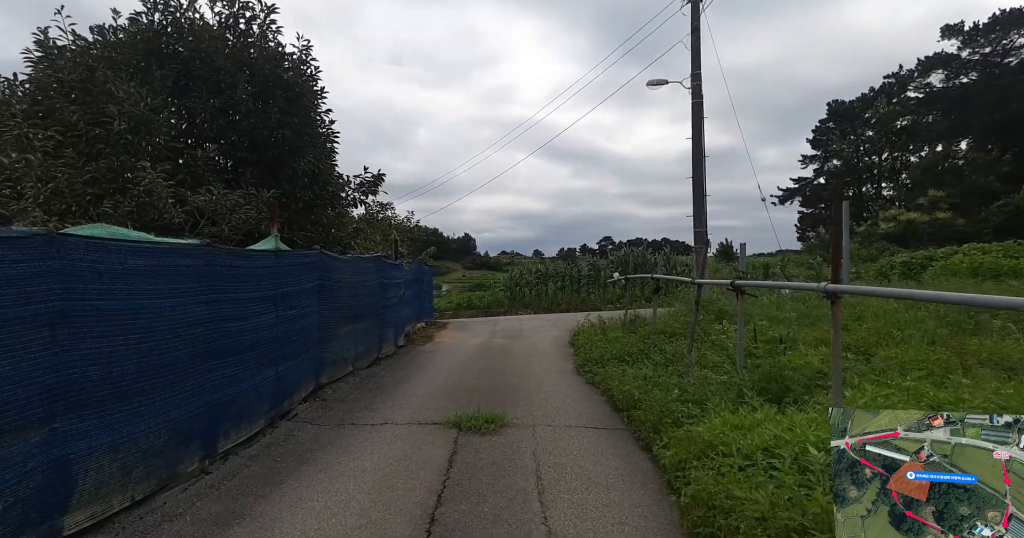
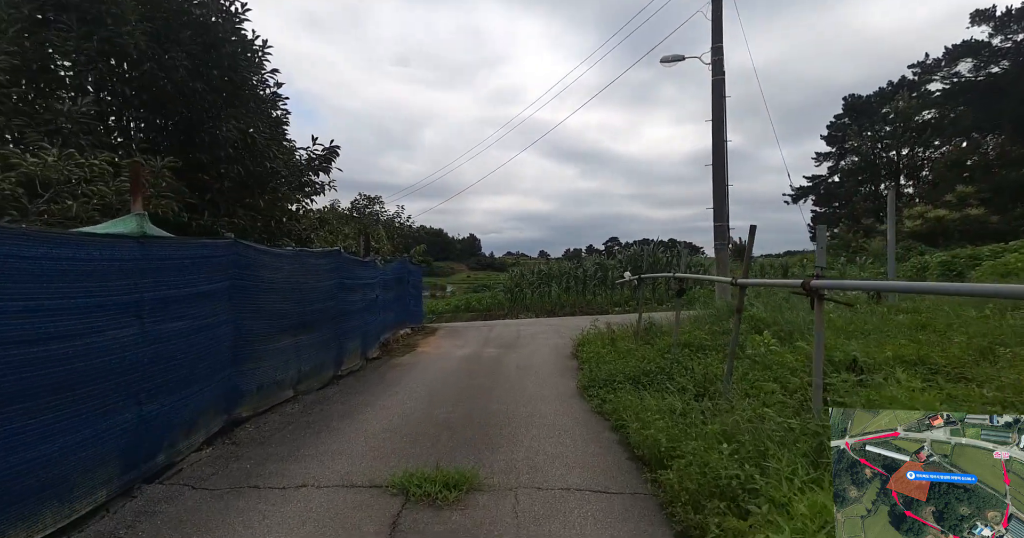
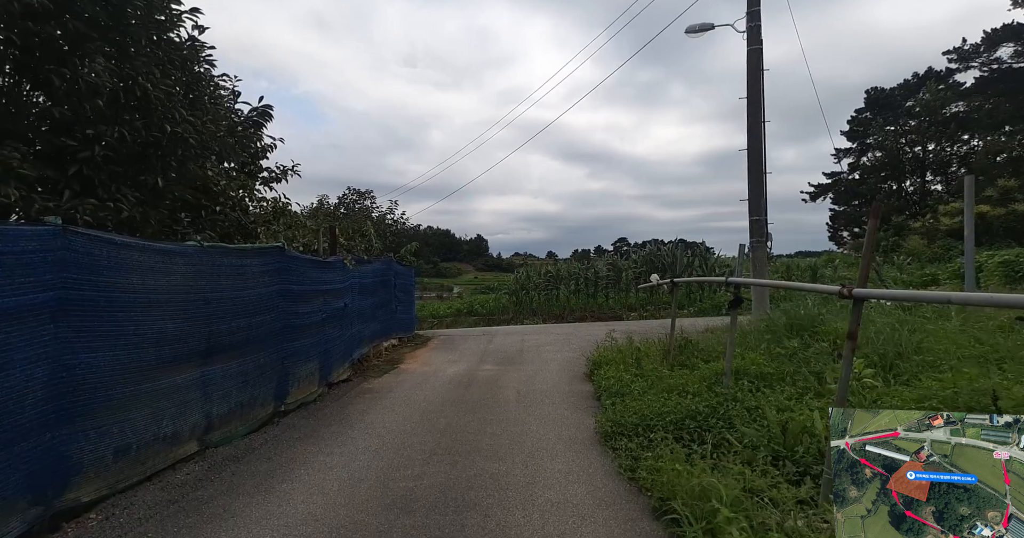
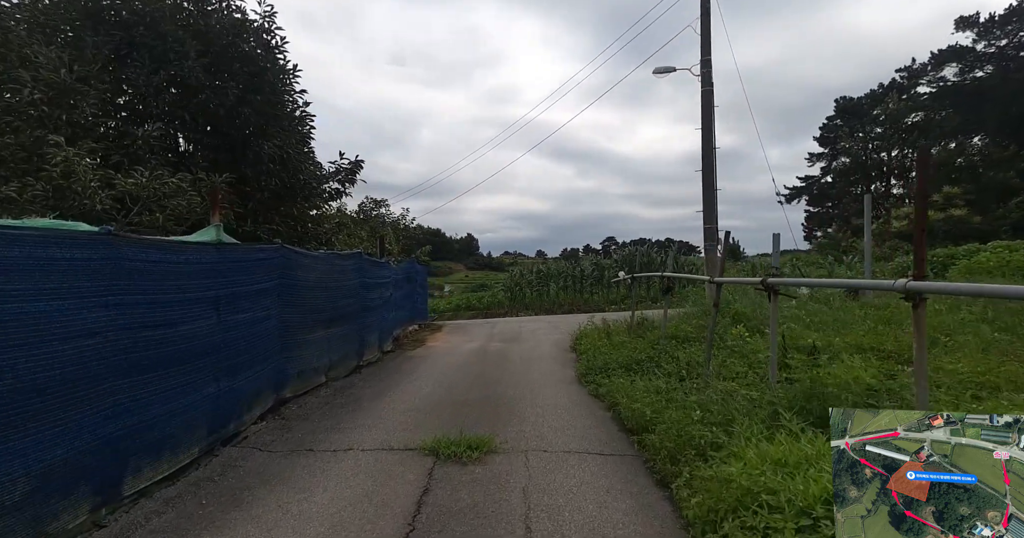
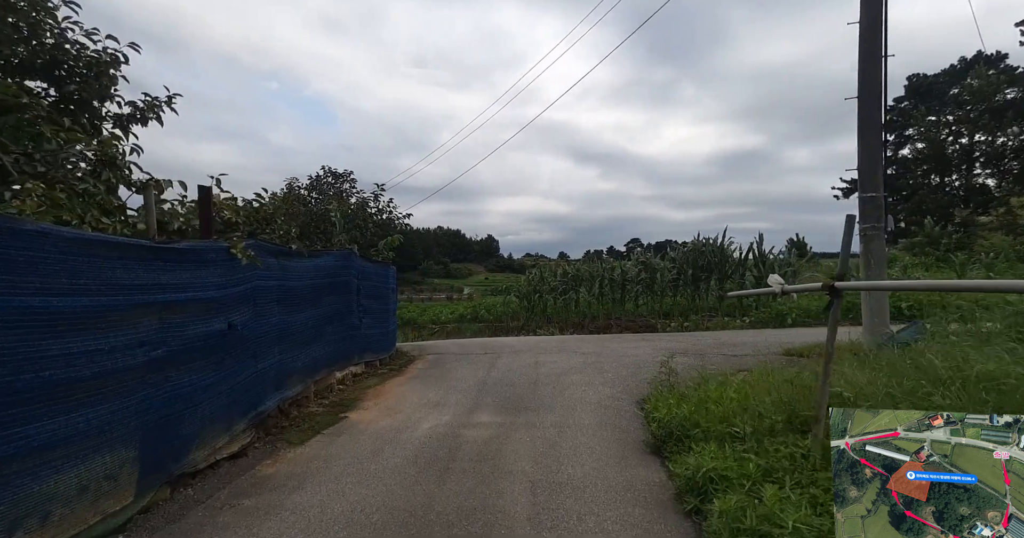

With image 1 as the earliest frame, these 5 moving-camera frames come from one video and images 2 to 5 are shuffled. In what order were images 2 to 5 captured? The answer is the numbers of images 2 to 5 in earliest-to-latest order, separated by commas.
4, 2, 3, 5
